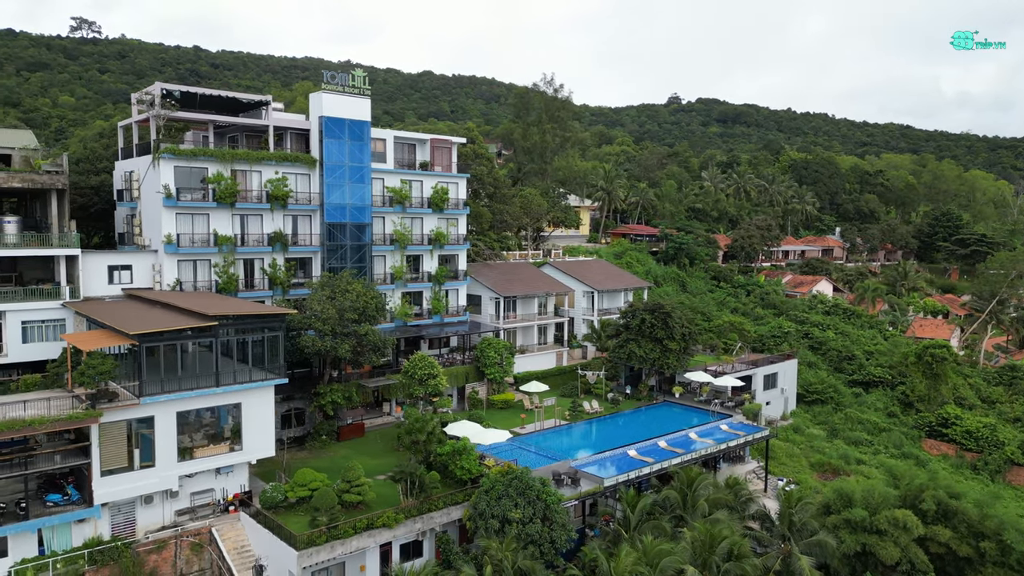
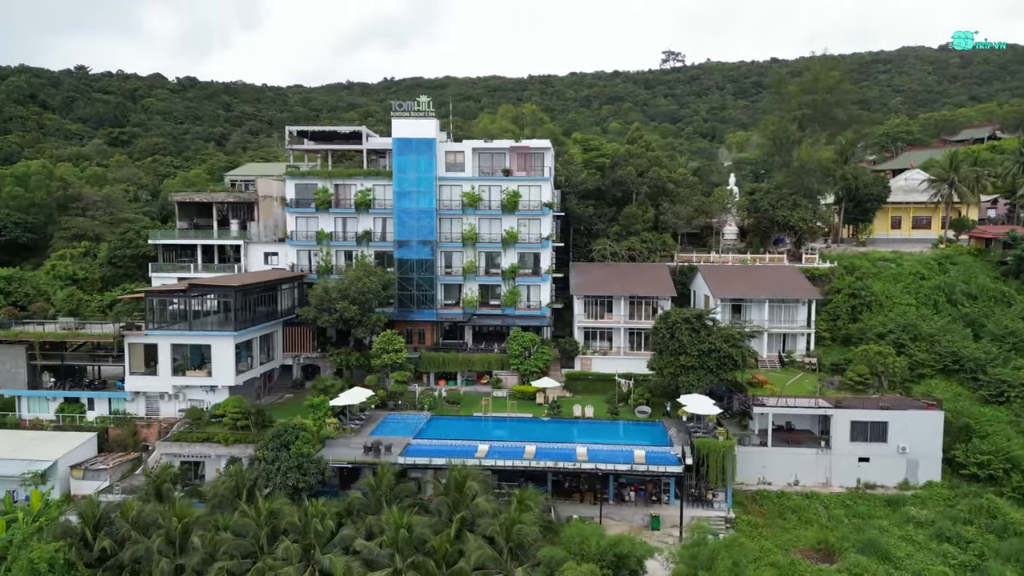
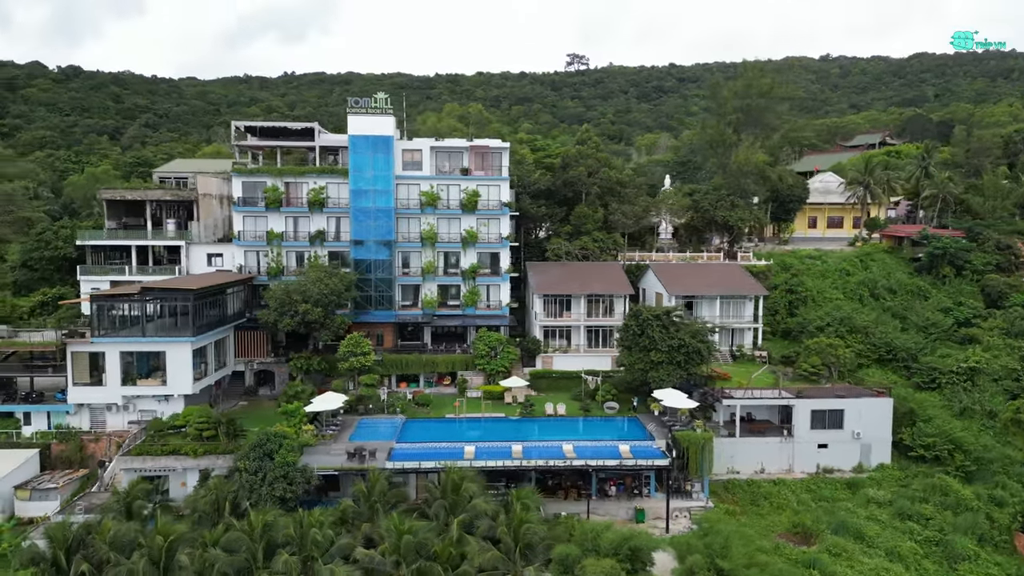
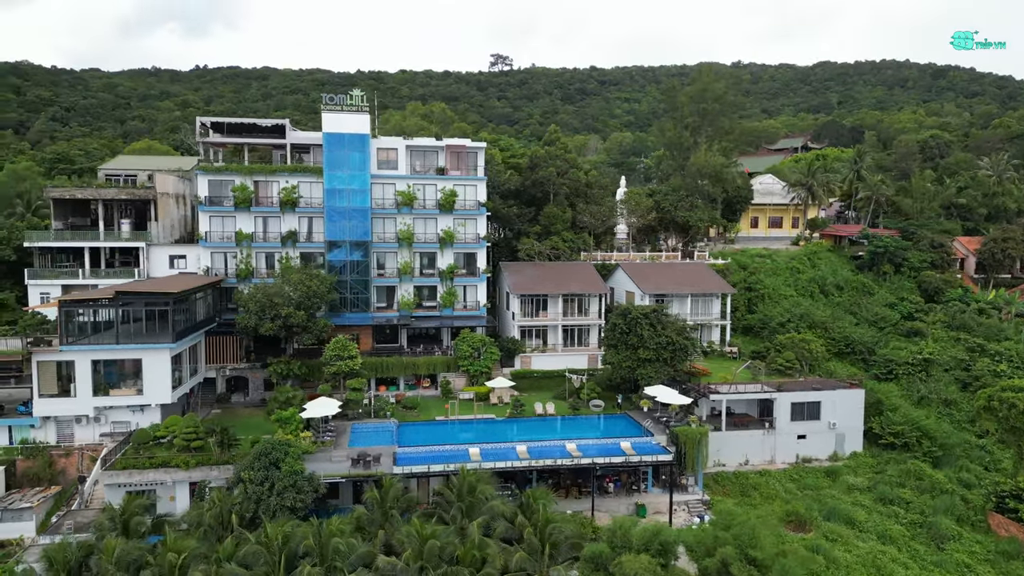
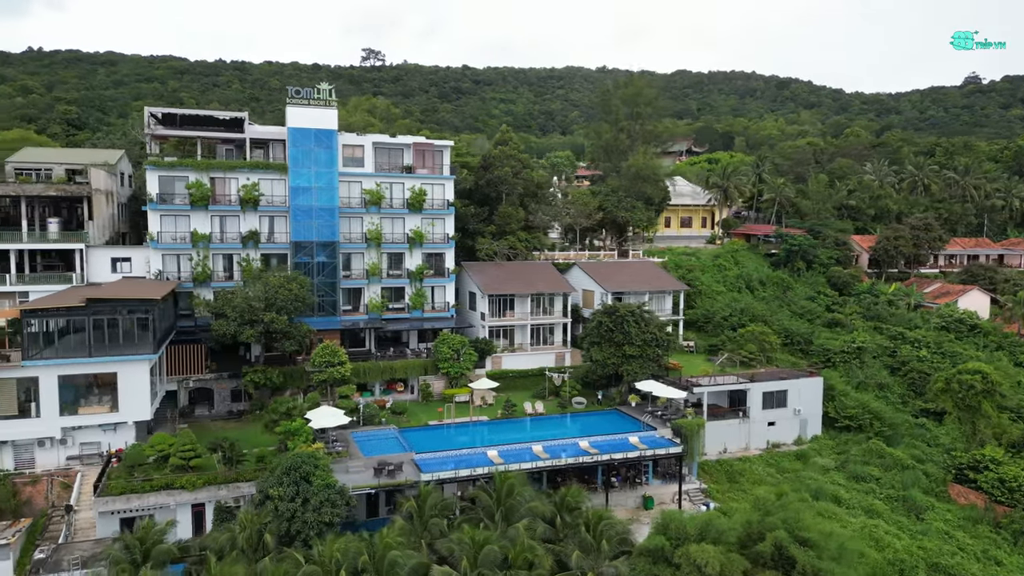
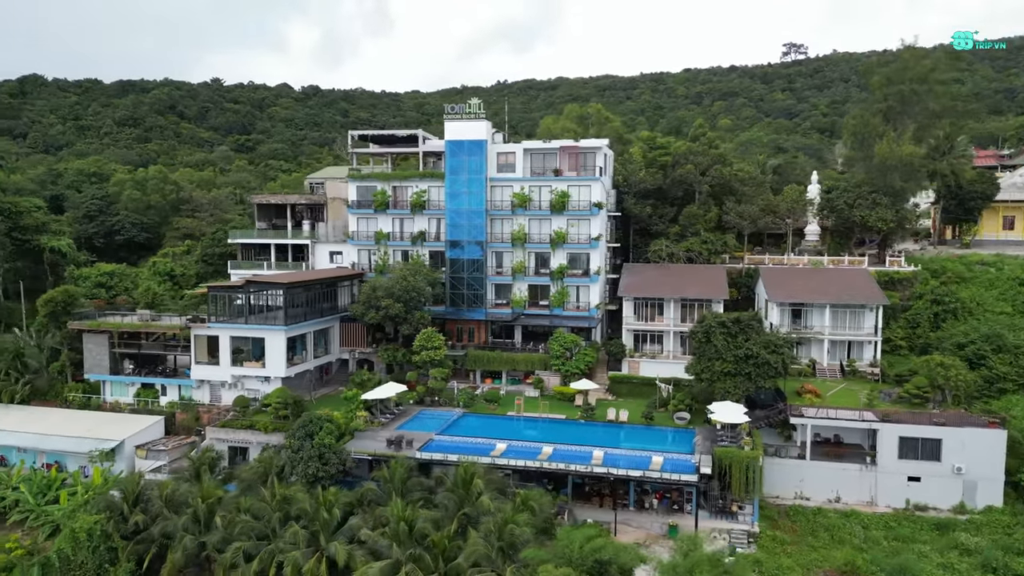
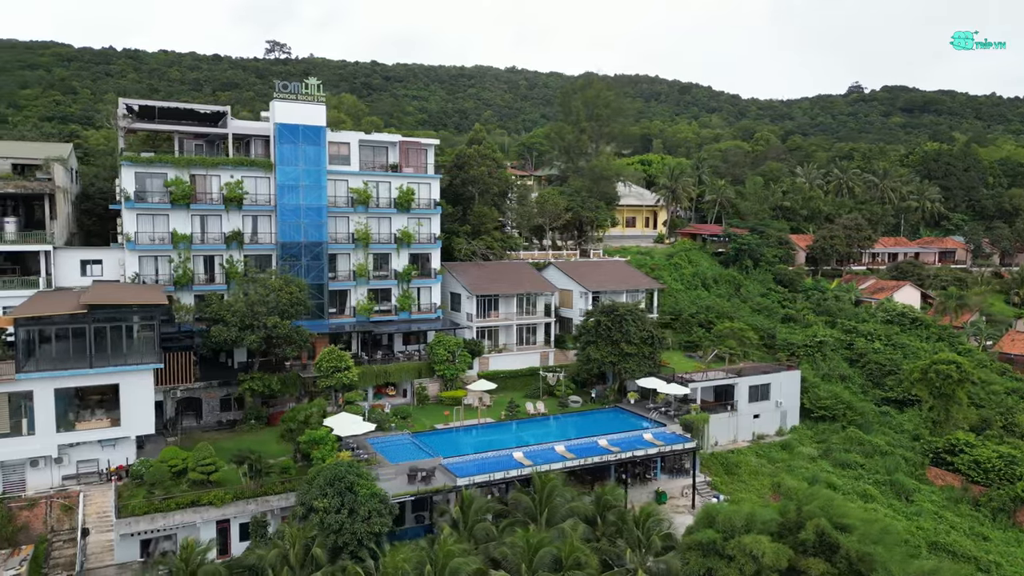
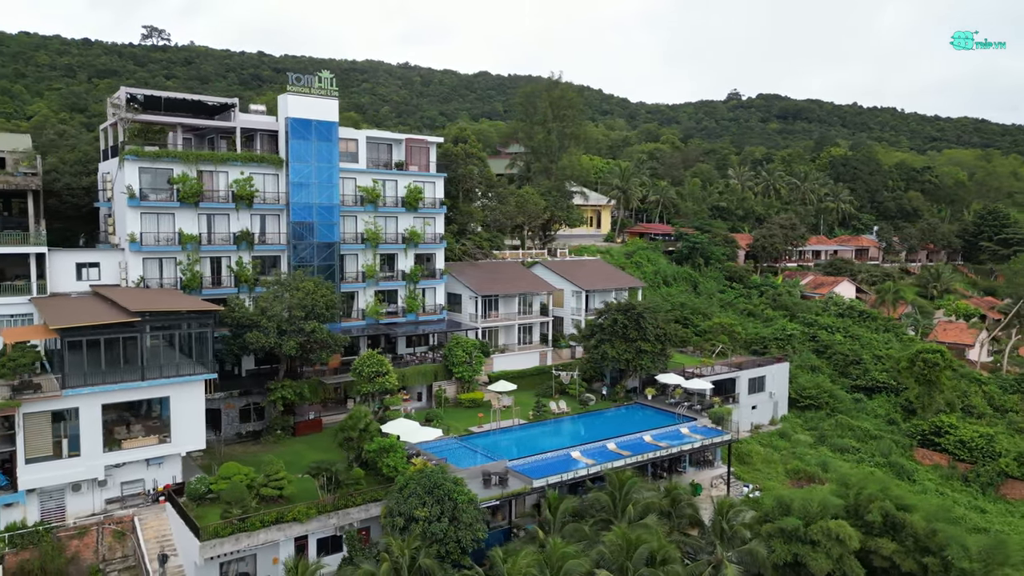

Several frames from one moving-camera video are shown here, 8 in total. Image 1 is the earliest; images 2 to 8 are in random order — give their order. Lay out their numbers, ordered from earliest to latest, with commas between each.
8, 7, 5, 4, 3, 2, 6
